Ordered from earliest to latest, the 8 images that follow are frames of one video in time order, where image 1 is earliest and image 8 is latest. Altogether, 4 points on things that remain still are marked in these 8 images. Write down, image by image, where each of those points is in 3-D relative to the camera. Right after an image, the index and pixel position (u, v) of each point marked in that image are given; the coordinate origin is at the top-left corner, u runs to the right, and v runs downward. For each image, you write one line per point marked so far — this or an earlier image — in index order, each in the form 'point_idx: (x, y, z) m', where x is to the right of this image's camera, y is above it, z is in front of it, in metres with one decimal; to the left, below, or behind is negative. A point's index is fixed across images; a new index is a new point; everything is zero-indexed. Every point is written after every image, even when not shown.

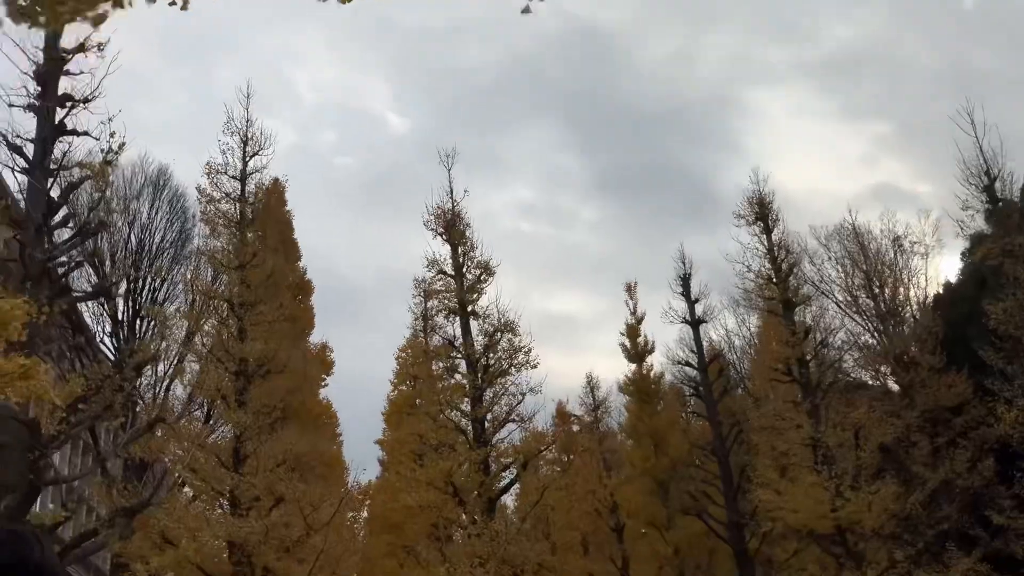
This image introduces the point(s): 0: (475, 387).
0: (-0.8, -2.1, +19.8) m
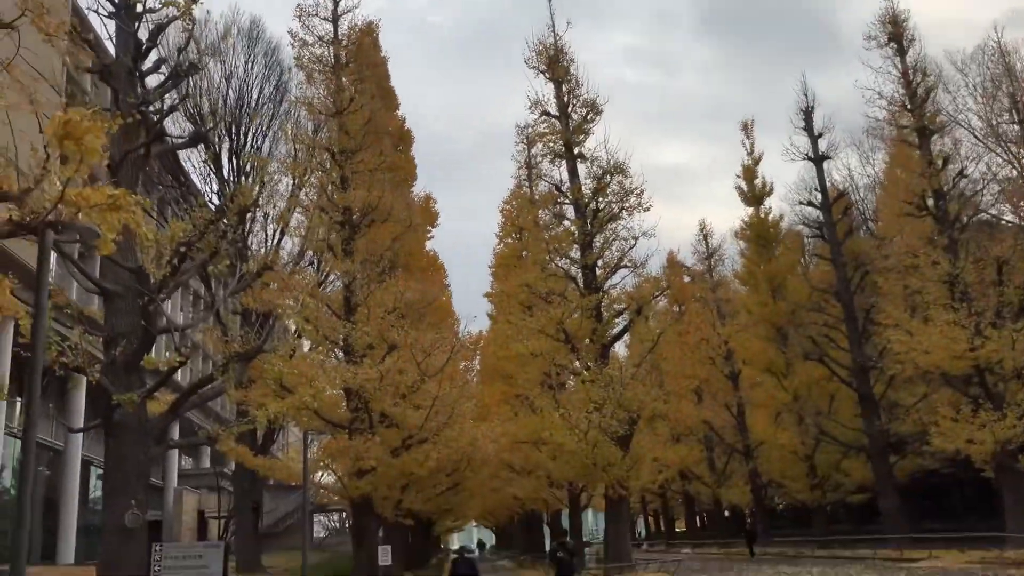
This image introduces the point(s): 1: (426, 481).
0: (+1.5, +1.1, +19.1) m
1: (-1.4, -3.2, +15.8) m
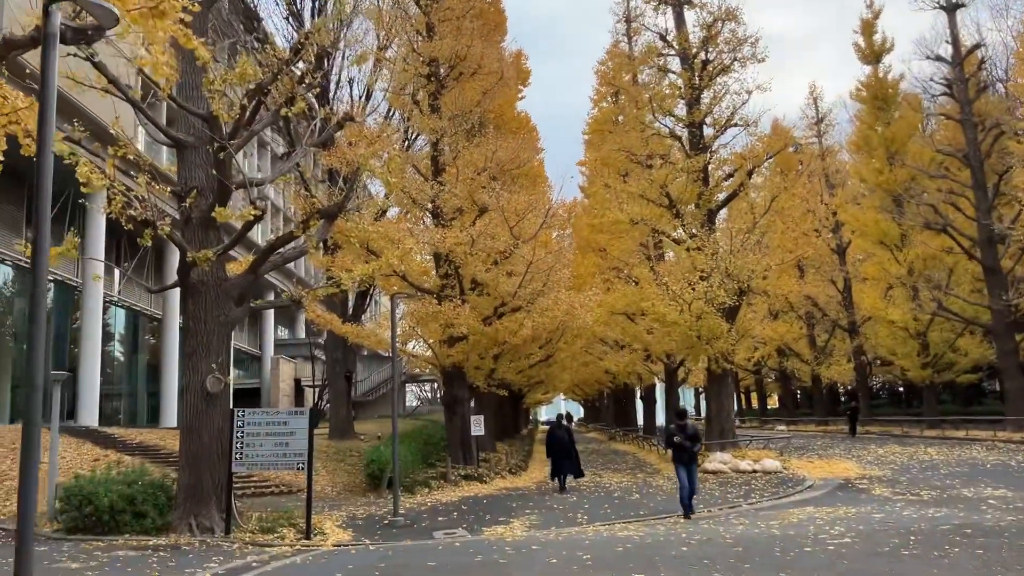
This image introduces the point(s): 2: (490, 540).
0: (+3.3, +3.7, +17.5) m
1: (+0.1, -1.0, +15.1) m
2: (-0.2, -2.3, +8.5) m
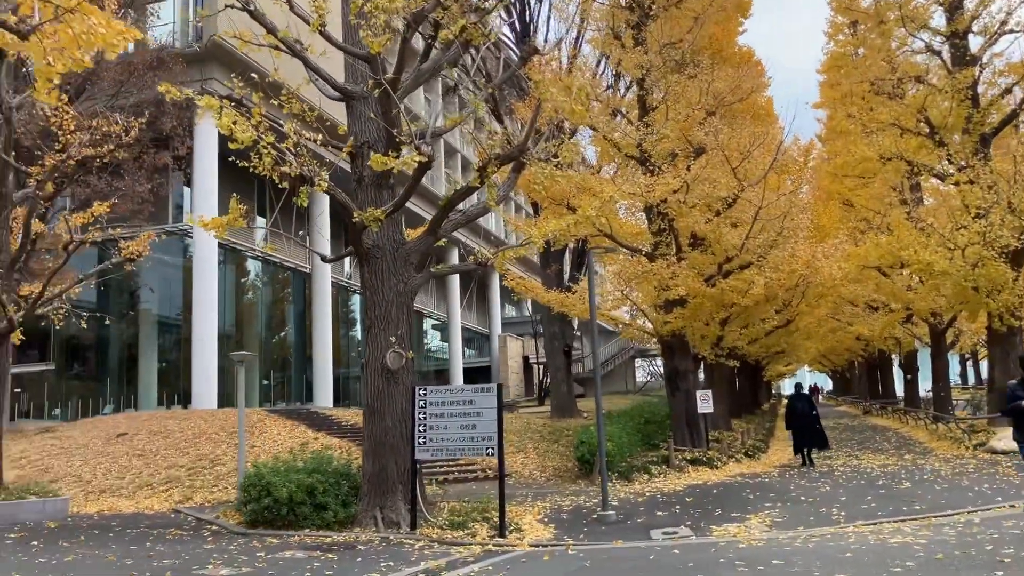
0: (+6.7, +4.6, +14.5) m
1: (+3.3, -0.3, +13.0) m
2: (+1.5, -1.8, +6.7) m
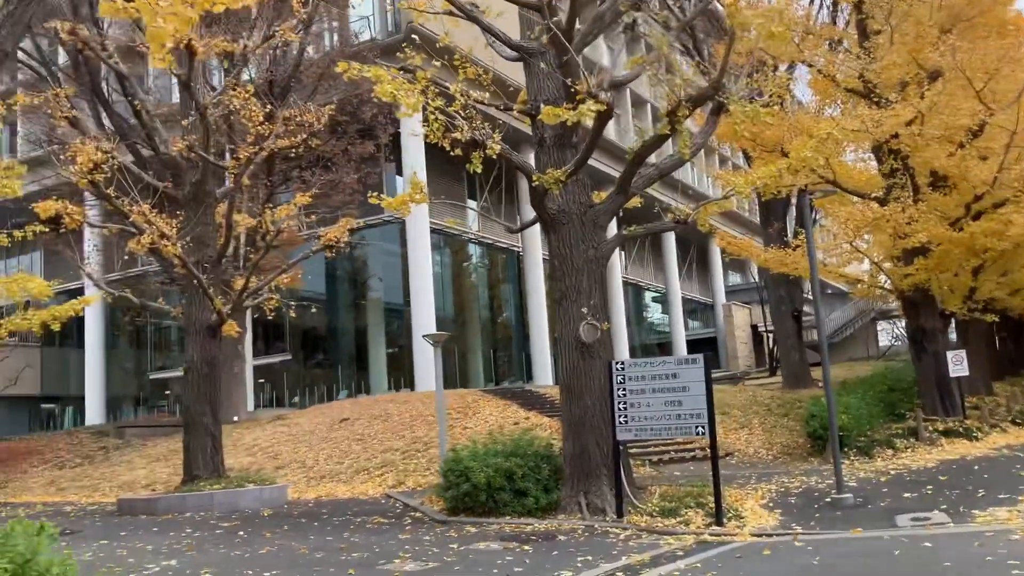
0: (+9.2, +5.5, +11.8) m
1: (+5.9, +0.4, +11.2) m
2: (+2.8, -1.4, +5.5) m
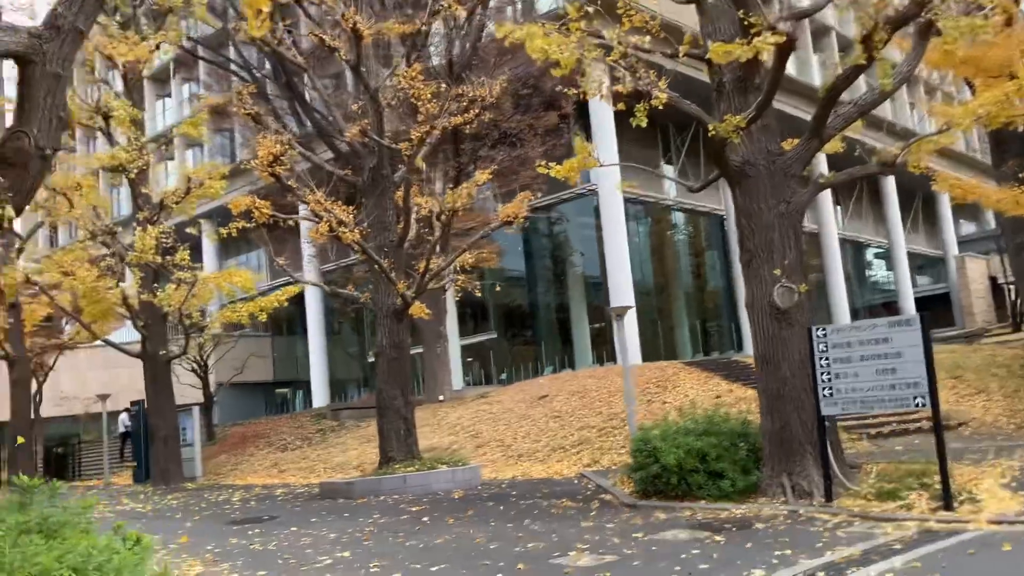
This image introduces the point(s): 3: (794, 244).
0: (+10.8, +6.4, +8.9) m
1: (+7.8, +1.1, +9.1) m
2: (+3.6, -1.1, +4.3) m
3: (+2.2, +0.3, +7.3) m
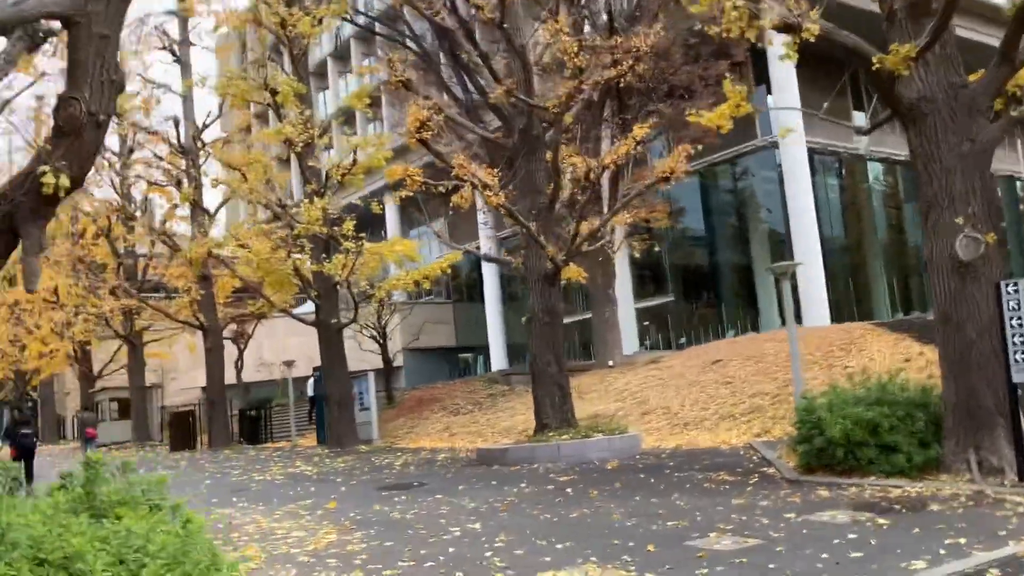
0: (+11.8, +7.0, +6.0) m
1: (+9.0, +1.6, +7.1) m
2: (+4.1, -0.9, +3.3) m
3: (+3.2, +0.7, +6.4) m
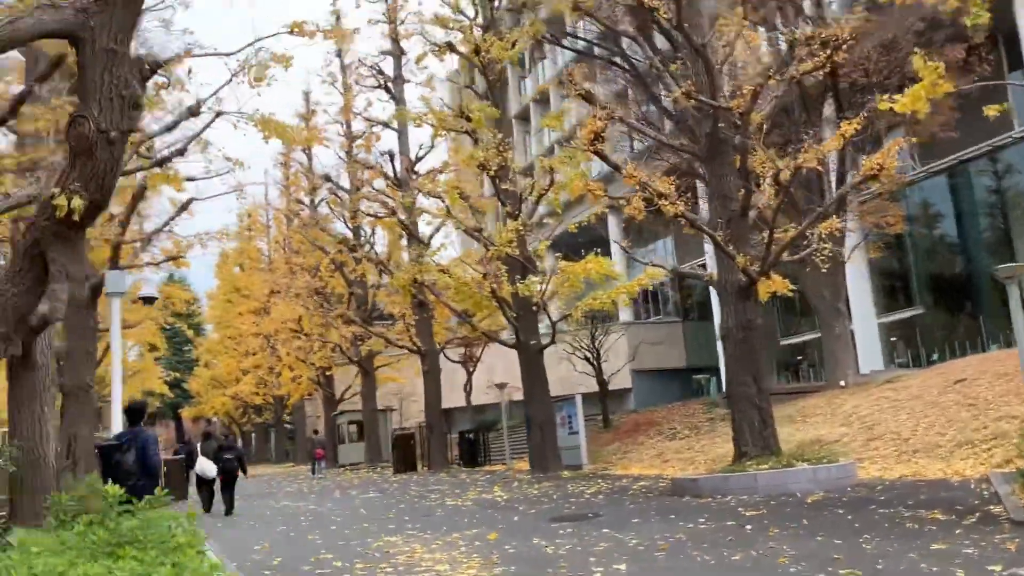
0: (+12.1, +7.3, +2.7) m
1: (+9.8, +1.8, +4.3) m
2: (+4.1, -0.7, +1.8) m
3: (+4.0, +0.7, +5.1) m
